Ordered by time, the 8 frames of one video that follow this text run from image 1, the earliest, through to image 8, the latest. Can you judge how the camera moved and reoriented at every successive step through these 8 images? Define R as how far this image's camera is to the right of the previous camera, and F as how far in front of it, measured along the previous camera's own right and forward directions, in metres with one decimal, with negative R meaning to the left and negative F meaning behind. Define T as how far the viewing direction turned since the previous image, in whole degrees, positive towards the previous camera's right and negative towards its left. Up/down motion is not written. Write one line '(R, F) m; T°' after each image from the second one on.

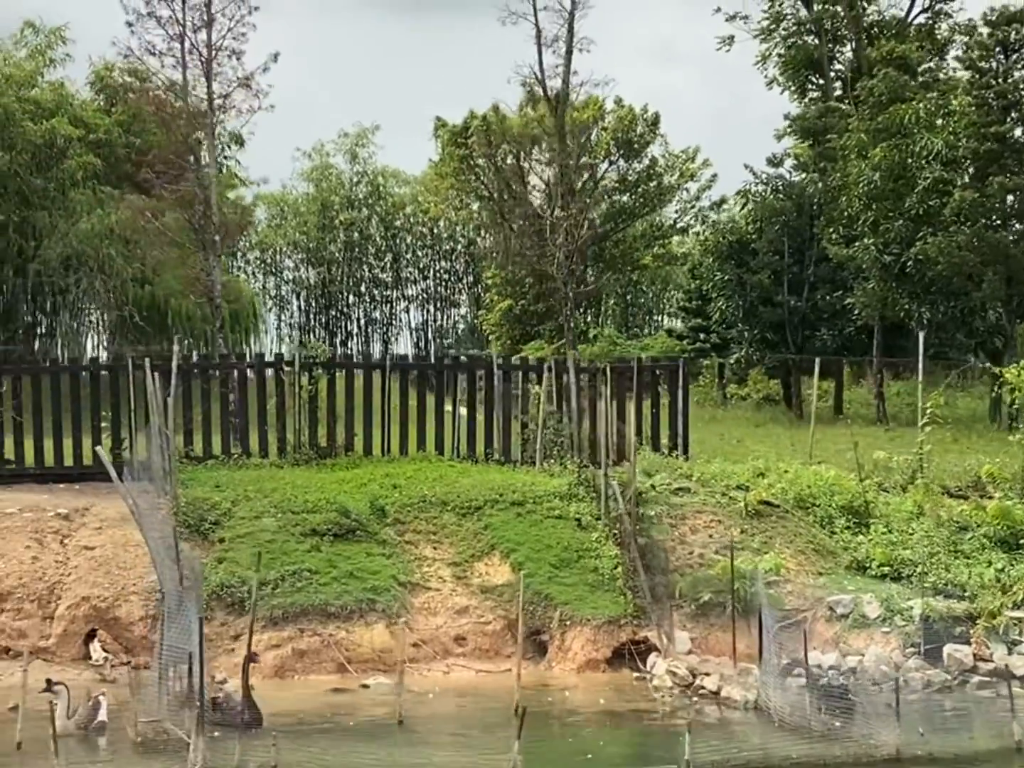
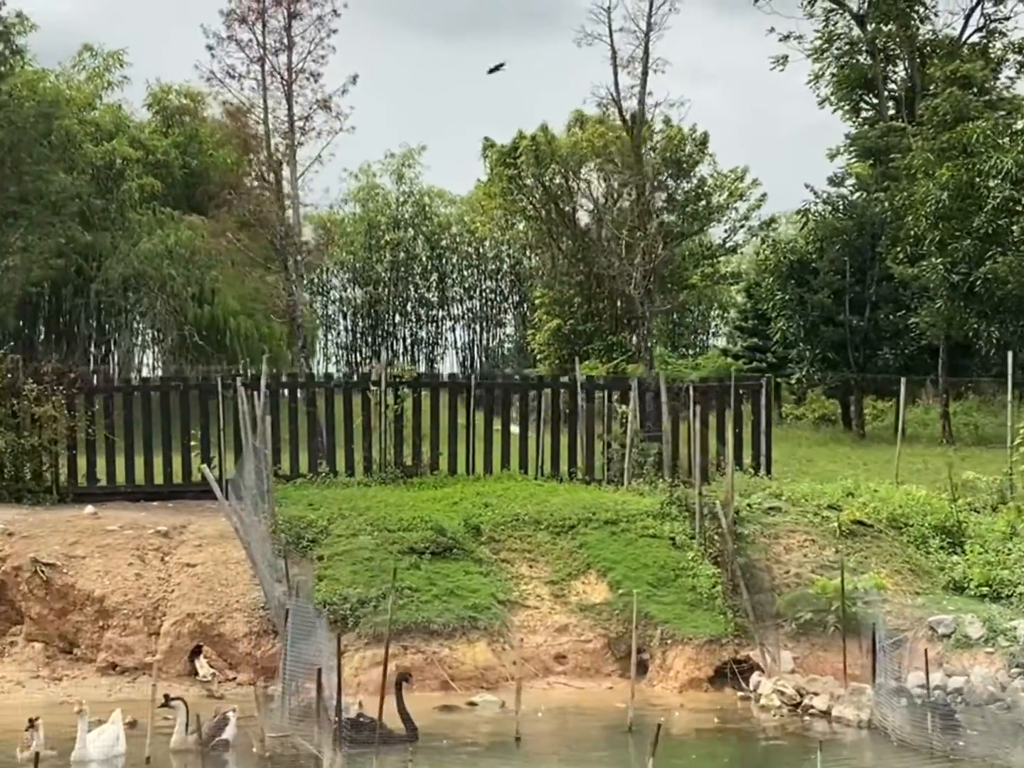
(-0.5, -0.1) m; -1°
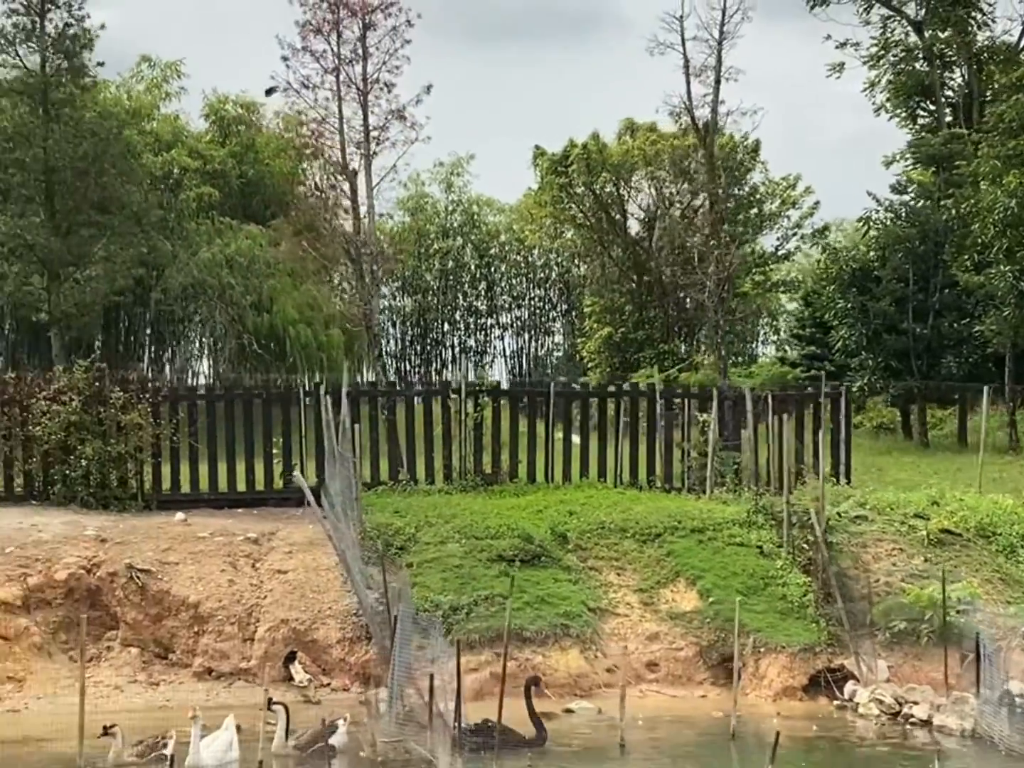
(-0.4, -0.1) m; -2°
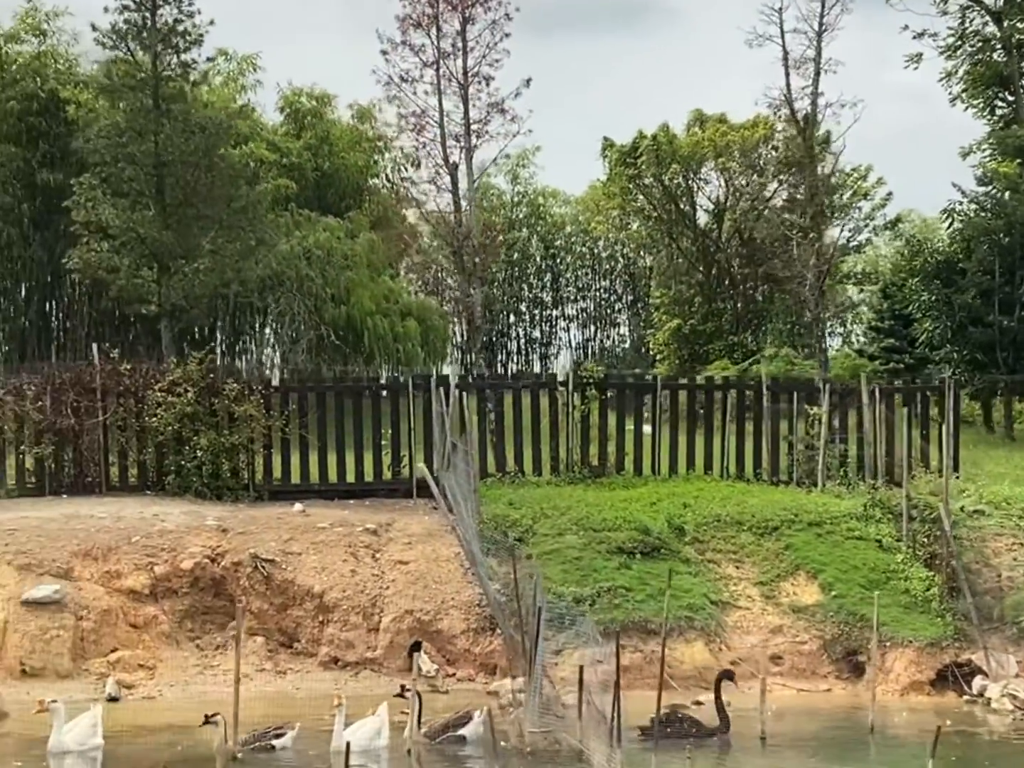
(-0.5, -0.1) m; -2°
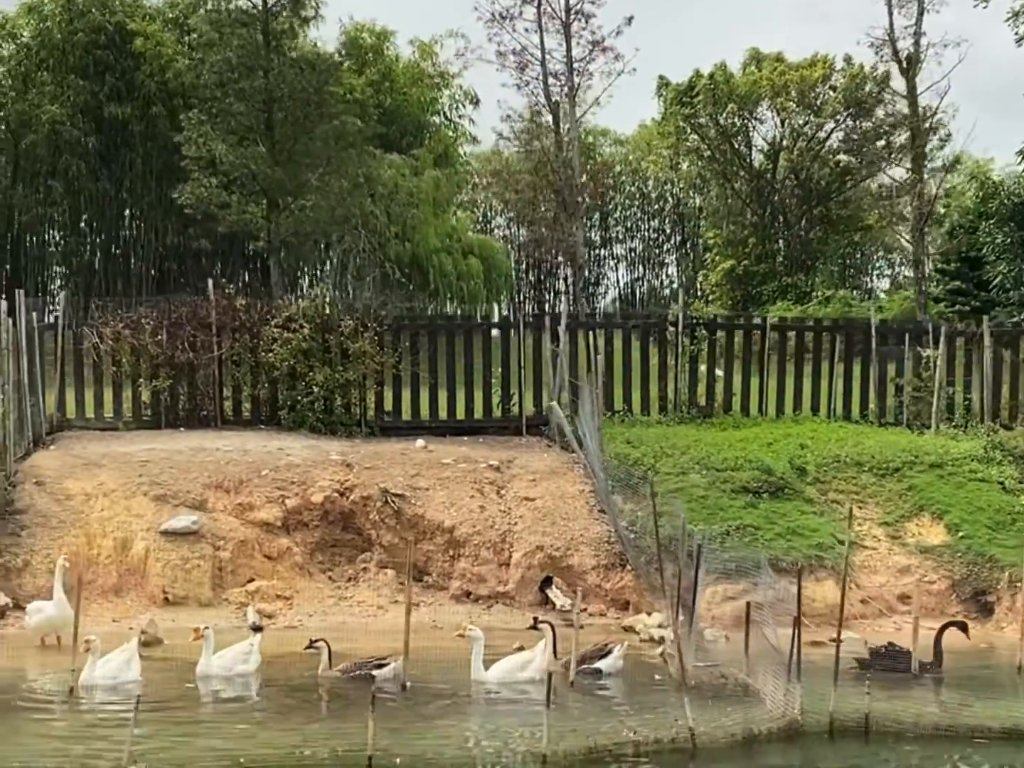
(-0.8, -0.1) m; -1°
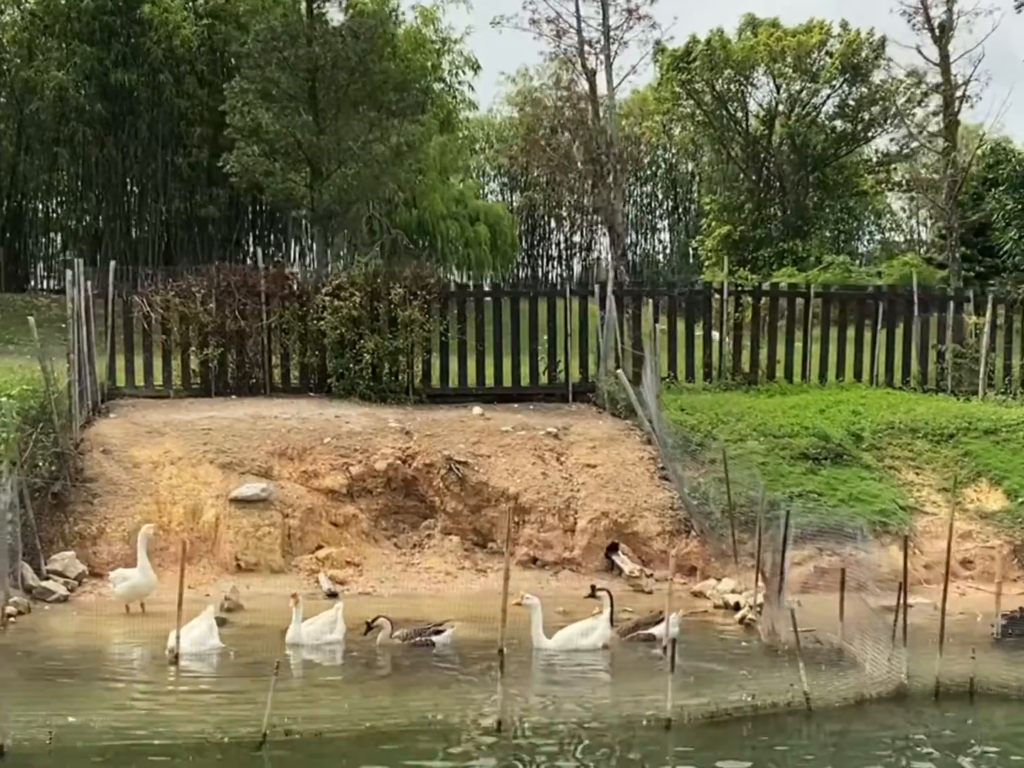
(-0.7, -0.1) m; +1°
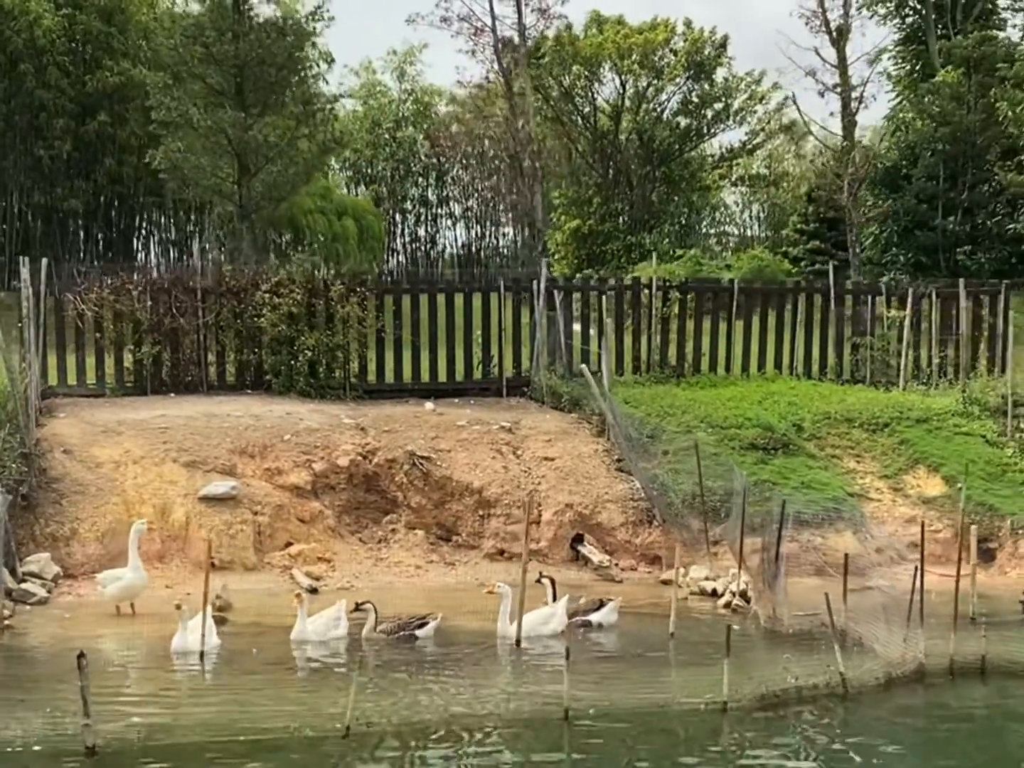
(-1.1, -0.2) m; +6°
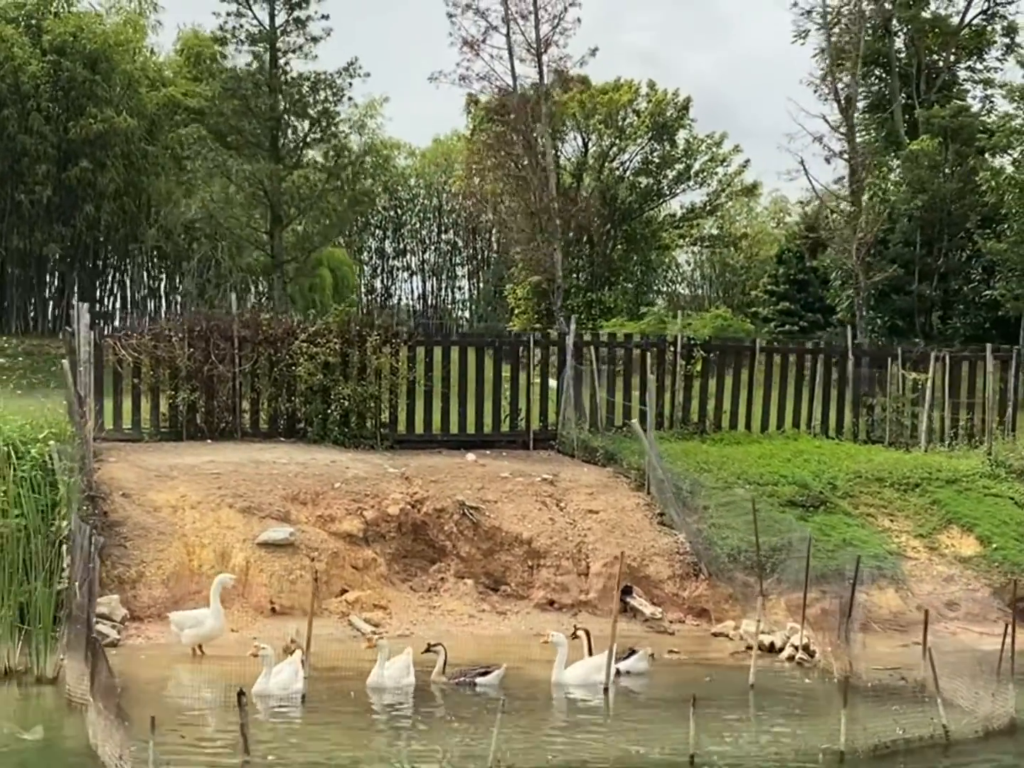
(-1.0, -0.2) m; +2°
